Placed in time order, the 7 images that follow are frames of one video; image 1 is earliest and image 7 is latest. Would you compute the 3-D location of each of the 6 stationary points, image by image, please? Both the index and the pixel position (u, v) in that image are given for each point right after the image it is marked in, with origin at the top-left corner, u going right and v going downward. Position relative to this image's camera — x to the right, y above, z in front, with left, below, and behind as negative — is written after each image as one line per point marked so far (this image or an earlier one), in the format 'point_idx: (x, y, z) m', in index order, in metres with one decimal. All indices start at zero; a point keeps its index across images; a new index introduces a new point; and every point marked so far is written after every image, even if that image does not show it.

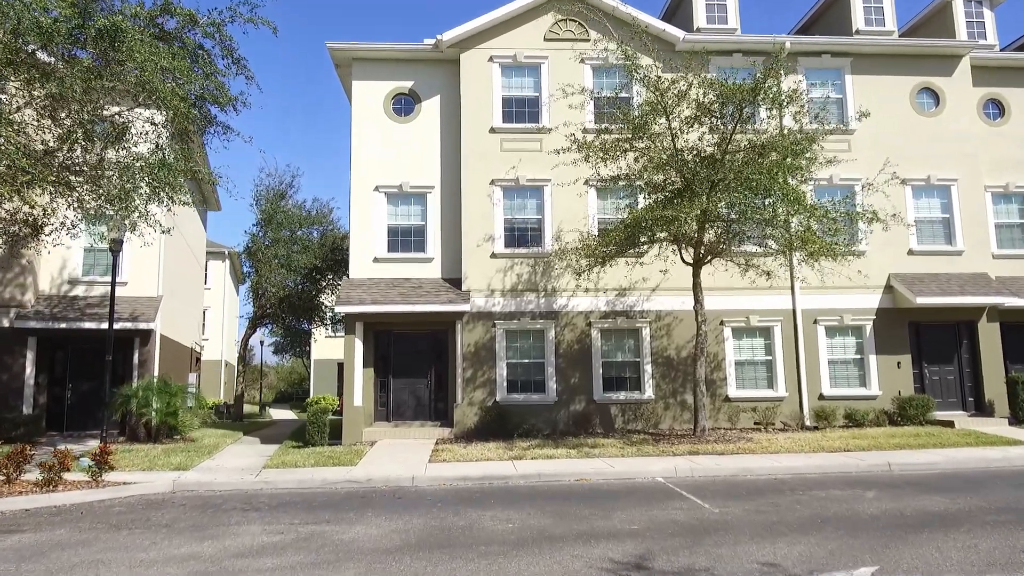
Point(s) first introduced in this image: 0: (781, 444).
0: (+4.8, -2.8, +13.7) m
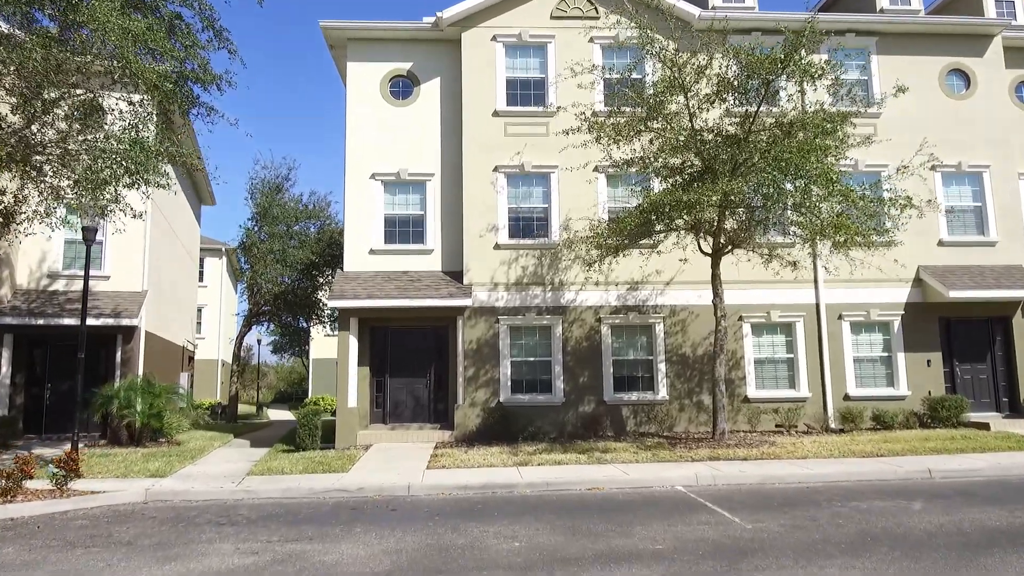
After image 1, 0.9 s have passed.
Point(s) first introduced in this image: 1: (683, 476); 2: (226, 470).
0: (+4.9, -2.6, +12.6) m
1: (+2.3, -2.5, +10.3) m
2: (-4.5, -2.9, +12.1) m
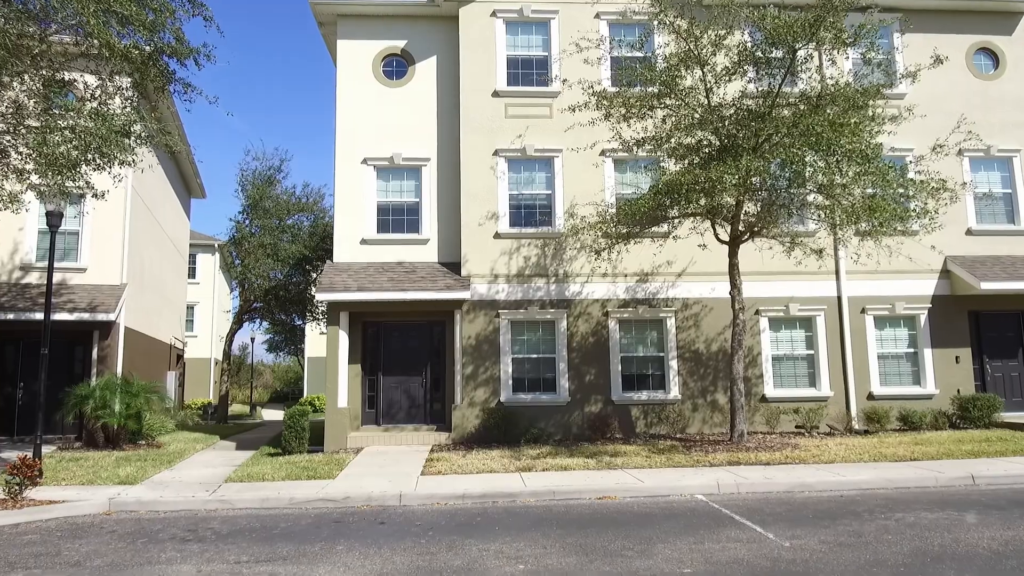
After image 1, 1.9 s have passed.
0: (+4.9, -2.5, +11.7) m
1: (+2.3, -2.4, +9.4) m
2: (-4.5, -2.7, +11.1) m
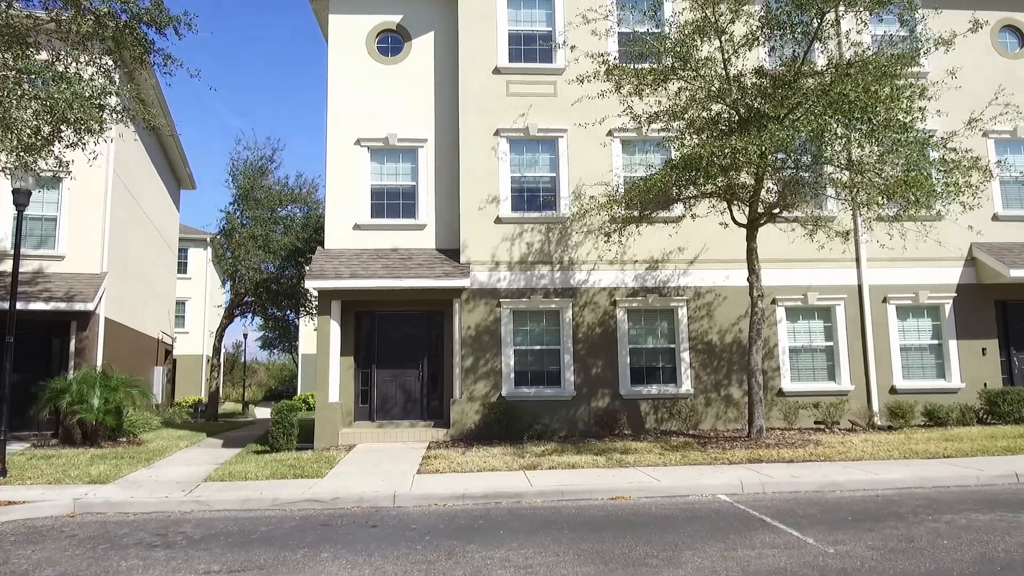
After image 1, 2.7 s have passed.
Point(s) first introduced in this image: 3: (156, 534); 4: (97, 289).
0: (+4.9, -2.3, +10.9) m
1: (+2.4, -2.2, +8.6) m
2: (-4.4, -2.5, +10.3) m
3: (-3.3, -2.3, +7.2) m
4: (-7.8, 0.0, +14.5) m
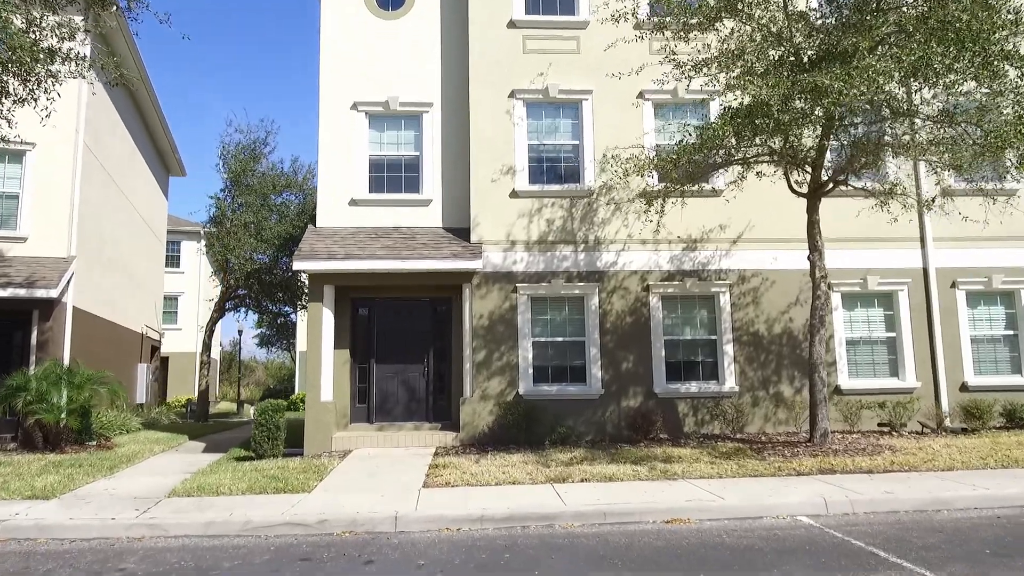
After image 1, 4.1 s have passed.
0: (+5.2, -2.0, +9.3) m
1: (+2.7, -1.9, +6.9) m
2: (-4.2, -2.3, +8.7) m
3: (-3.1, -2.0, +5.6) m
4: (-7.6, +0.2, +12.9) m
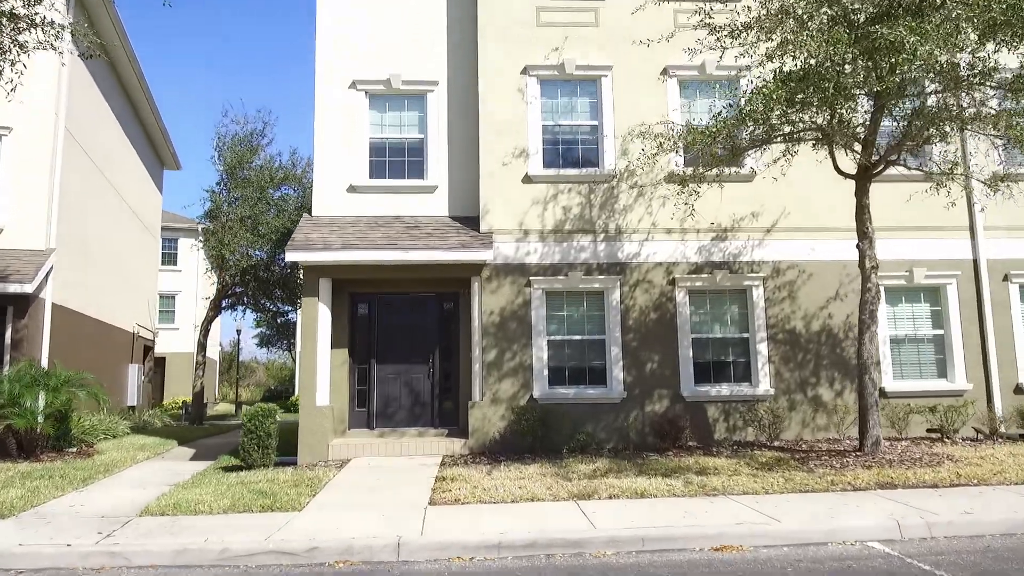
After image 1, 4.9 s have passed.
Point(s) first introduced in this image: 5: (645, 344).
0: (+5.4, -1.9, +8.3) m
1: (+2.8, -1.8, +6.0) m
2: (-4.0, -2.2, +7.7) m
3: (-2.9, -2.0, +4.6) m
4: (-7.4, +0.3, +11.9) m
5: (+1.8, -0.7, +10.3) m
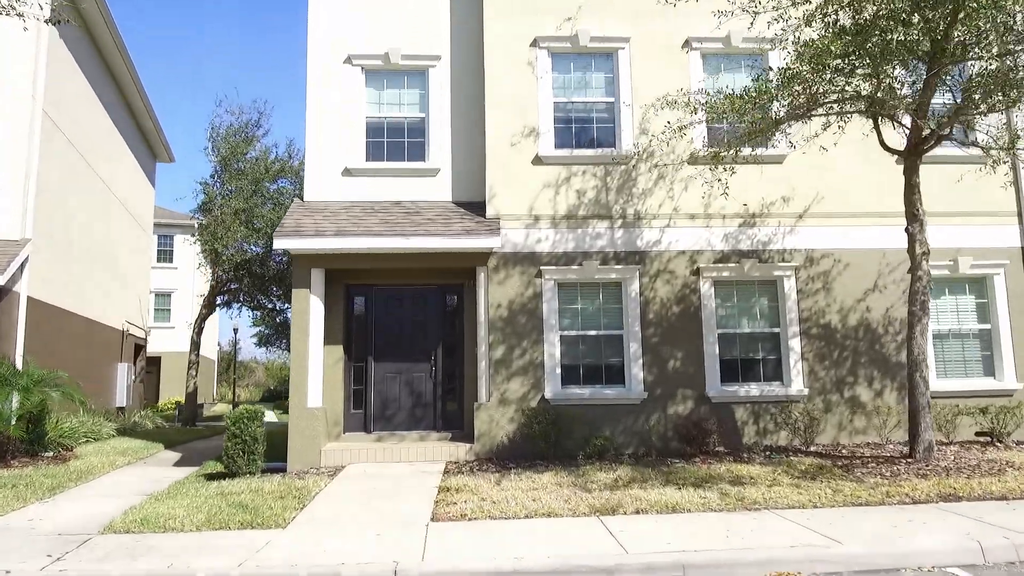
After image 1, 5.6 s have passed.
0: (+5.5, -1.8, +7.4) m
1: (+2.9, -1.7, +5.1) m
2: (-3.9, -2.1, +6.8) m
3: (-2.8, -1.8, +3.7) m
4: (-7.3, +0.4, +11.1) m
5: (+1.9, -0.6, +9.5) m
